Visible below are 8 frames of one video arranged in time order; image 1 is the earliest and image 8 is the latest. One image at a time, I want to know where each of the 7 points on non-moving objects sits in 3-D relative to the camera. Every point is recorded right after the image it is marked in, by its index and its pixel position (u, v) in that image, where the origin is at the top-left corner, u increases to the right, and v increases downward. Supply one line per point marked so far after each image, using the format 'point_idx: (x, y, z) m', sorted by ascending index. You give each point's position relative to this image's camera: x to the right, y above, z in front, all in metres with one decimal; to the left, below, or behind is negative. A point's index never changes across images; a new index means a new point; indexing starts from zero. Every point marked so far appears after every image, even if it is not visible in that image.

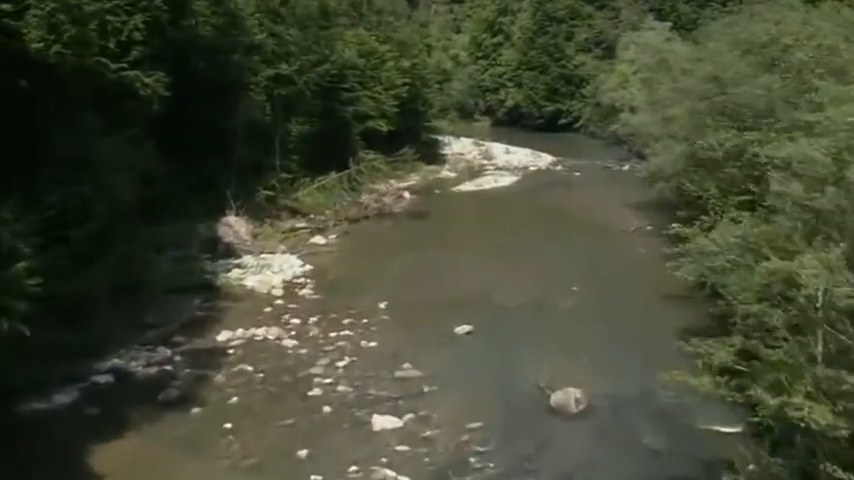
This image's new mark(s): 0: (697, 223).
0: (+4.3, +0.2, +20.1) m
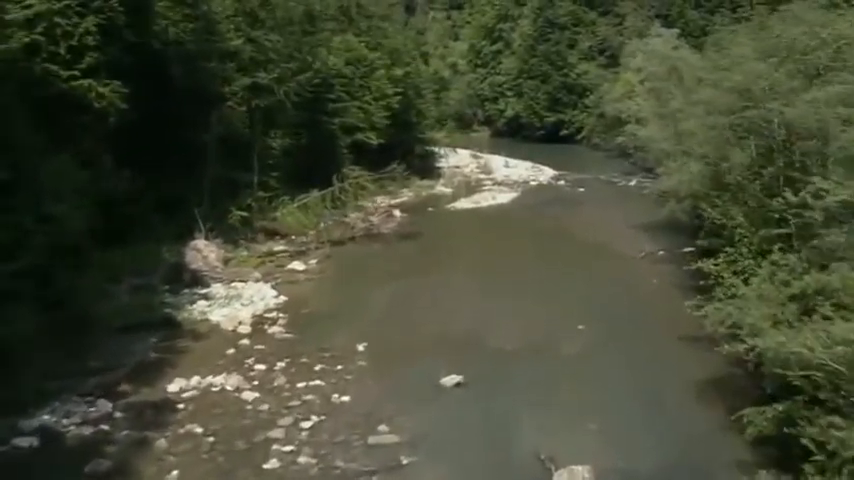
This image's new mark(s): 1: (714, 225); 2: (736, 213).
0: (+4.1, -0.3, +17.6) m
1: (+4.3, +0.2, +19.2) m
2: (+4.3, +0.4, +17.7) m
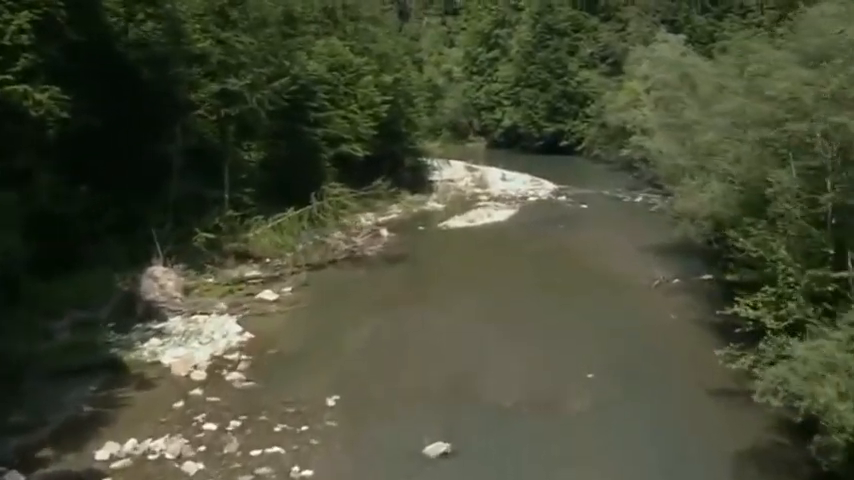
0: (+3.9, -0.7, +14.8) m
1: (+4.1, -0.2, +16.4) m
2: (+4.1, -0.1, +14.9) m
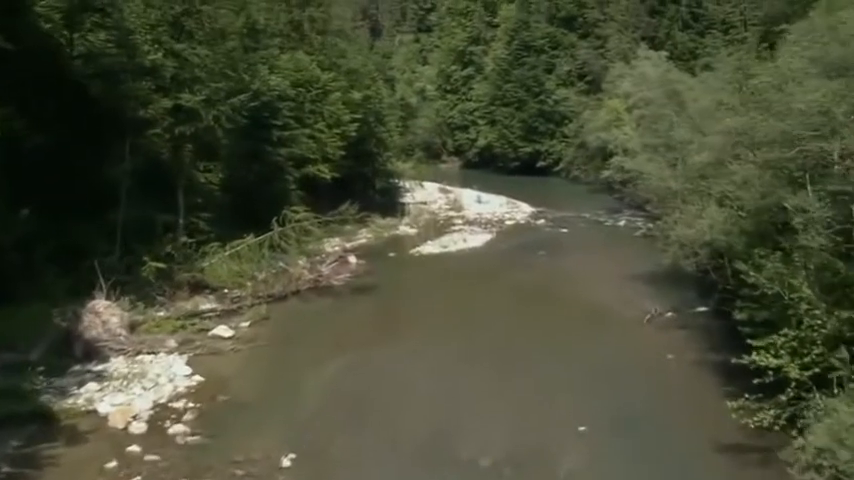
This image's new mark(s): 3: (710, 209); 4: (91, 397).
0: (+3.6, -1.0, +12.9) m
1: (+3.8, -0.6, +14.5) m
2: (+3.8, -0.4, +13.1) m
3: (+4.3, +0.5, +19.5) m
4: (-4.3, -2.0, +16.6) m
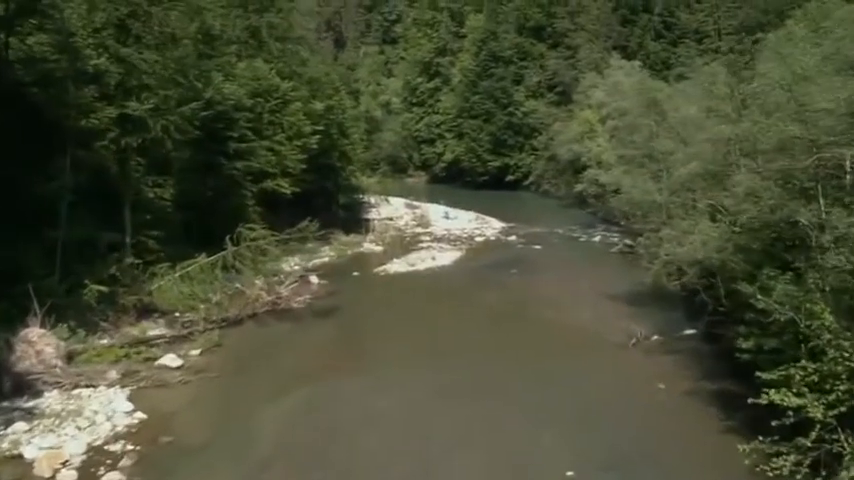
0: (+3.3, -1.2, +11.3) m
1: (+3.4, -0.8, +12.9) m
2: (+3.5, -0.6, +11.5) m
3: (+3.8, +0.2, +17.9) m
4: (-4.7, -2.3, +14.8) m
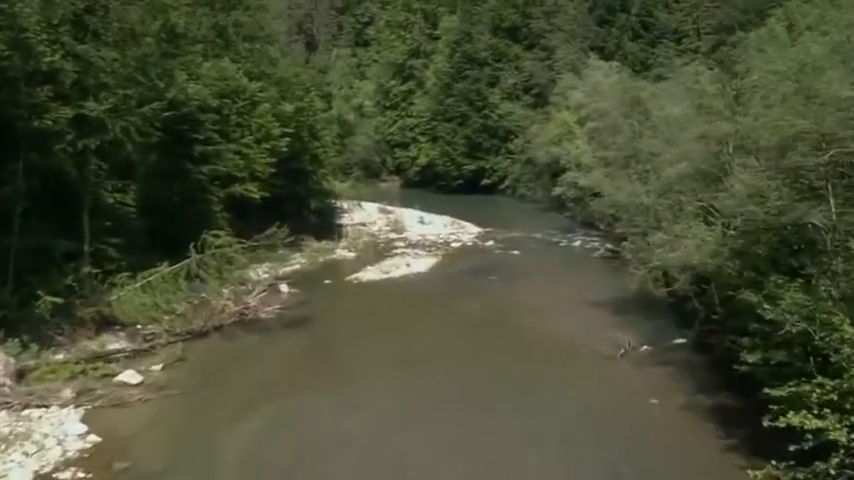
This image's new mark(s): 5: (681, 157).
0: (+3.2, -1.3, +10.2) m
1: (+3.2, -0.9, +11.9) m
2: (+3.3, -0.6, +10.4) m
3: (+3.5, +0.2, +16.9) m
4: (-5.0, -2.4, +13.6) m
5: (+3.8, +1.3, +19.6) m
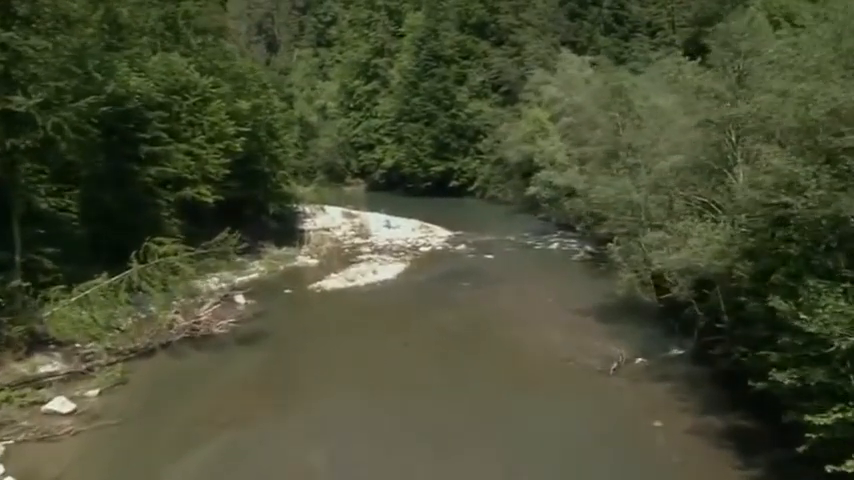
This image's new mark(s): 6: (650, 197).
0: (+3.0, -1.2, +8.3) m
1: (+3.0, -0.8, +10.0) m
2: (+3.2, -0.6, +8.5) m
3: (+3.1, +0.2, +15.0) m
4: (-5.2, -2.5, +11.5) m
5: (+3.4, +1.3, +17.7) m
6: (+3.1, +0.6, +18.4) m
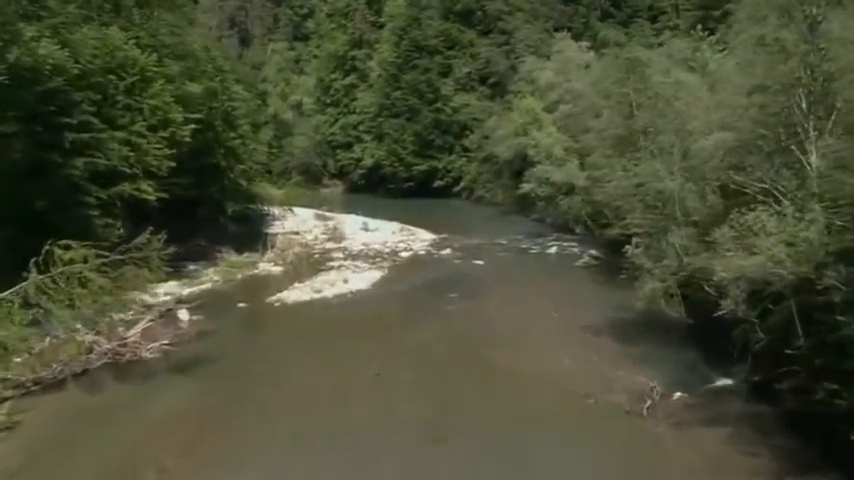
0: (+2.8, -1.2, +4.5) m
1: (+2.9, -0.8, +6.2) m
2: (+3.0, -0.6, +4.8) m
3: (+2.9, +0.2, +11.3) m
4: (-5.4, -2.5, +7.6) m
5: (+3.1, +1.3, +14.0) m
6: (+2.9, +0.6, +14.6) m
